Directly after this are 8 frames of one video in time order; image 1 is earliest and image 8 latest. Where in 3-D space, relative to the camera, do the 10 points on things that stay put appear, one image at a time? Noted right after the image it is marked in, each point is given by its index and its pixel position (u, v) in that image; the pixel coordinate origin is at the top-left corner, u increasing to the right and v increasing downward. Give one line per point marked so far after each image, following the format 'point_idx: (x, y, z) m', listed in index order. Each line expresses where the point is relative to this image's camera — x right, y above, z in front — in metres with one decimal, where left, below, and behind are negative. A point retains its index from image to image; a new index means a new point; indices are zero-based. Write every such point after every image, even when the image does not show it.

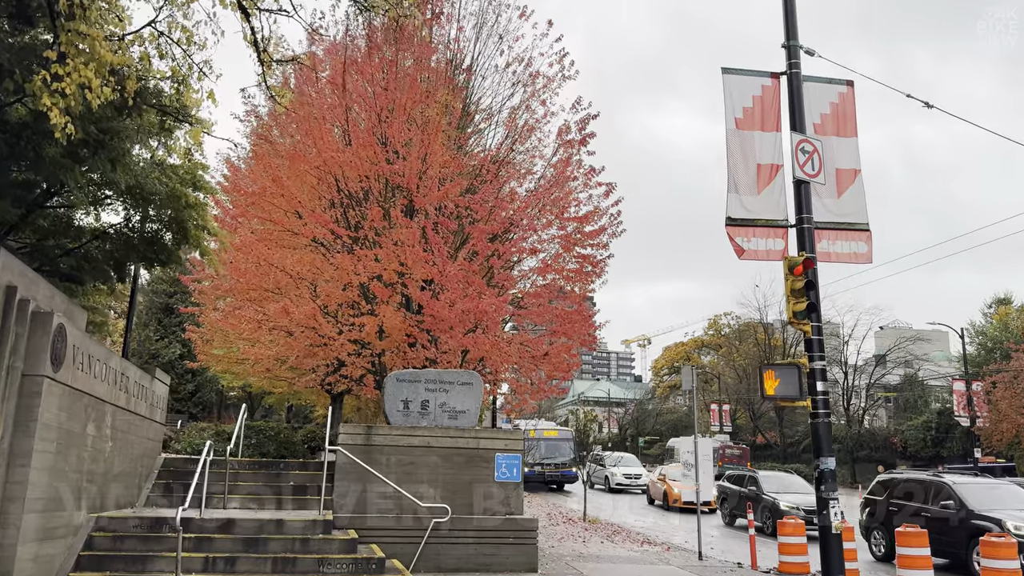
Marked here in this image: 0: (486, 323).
0: (-0.4, -0.5, +11.7) m
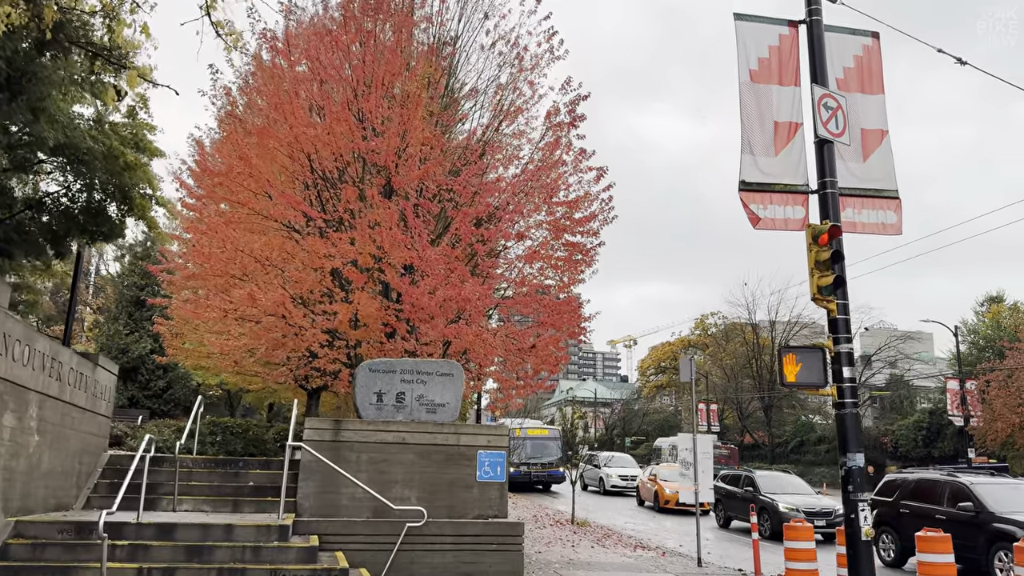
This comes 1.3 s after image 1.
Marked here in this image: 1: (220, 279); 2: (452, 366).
0: (-0.6, -0.3, +11.0) m
1: (-3.9, +0.1, +11.2) m
2: (-0.6, -0.8, +8.7) m
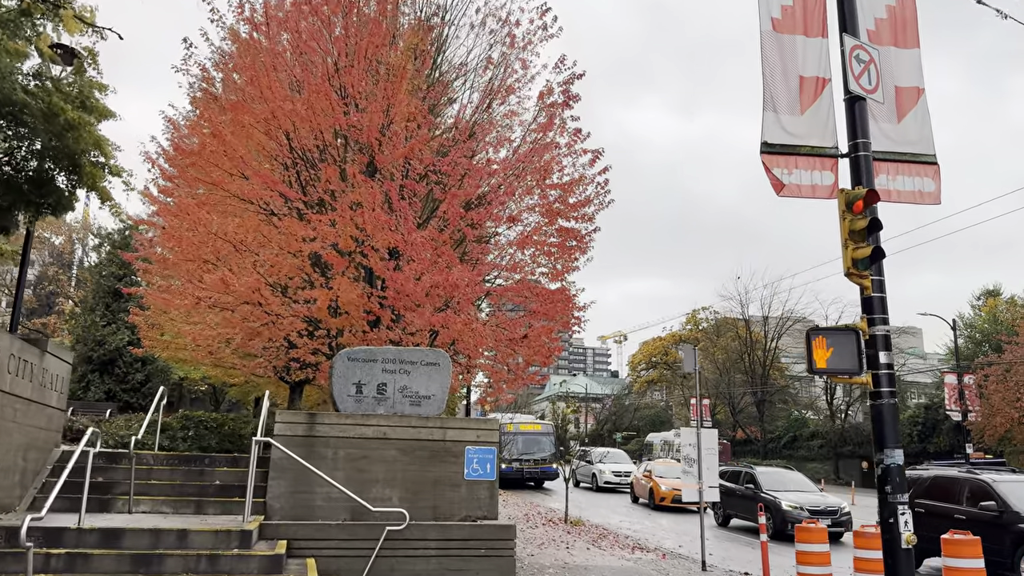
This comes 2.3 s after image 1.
0: (-0.7, -0.1, +10.3) m
1: (-4.0, +0.3, +10.5) m
2: (-0.7, -0.7, +8.1) m
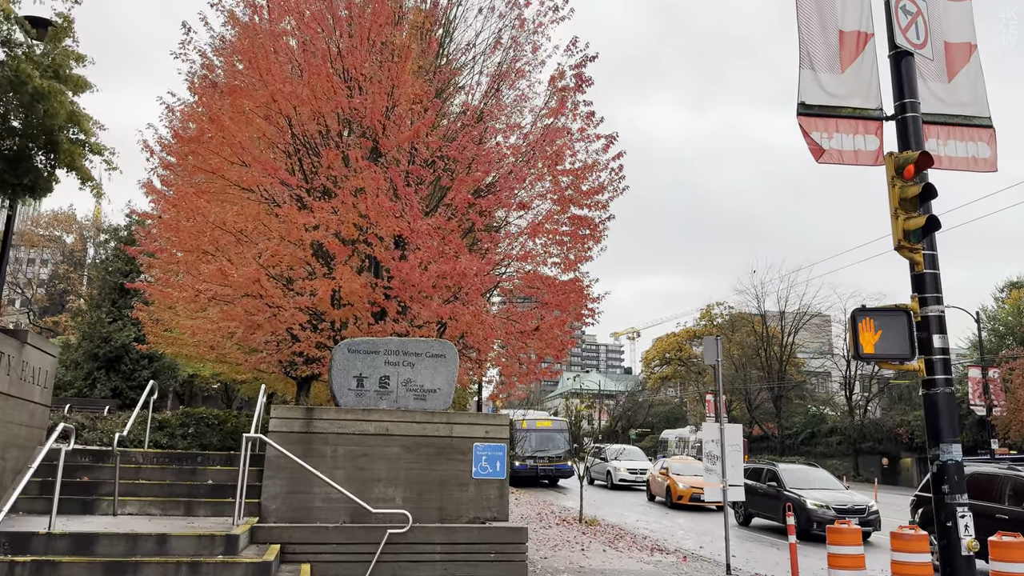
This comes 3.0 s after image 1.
0: (-0.5, 0.0, +9.9) m
1: (-3.9, +0.4, +10.1) m
2: (-0.6, -0.5, +7.6) m
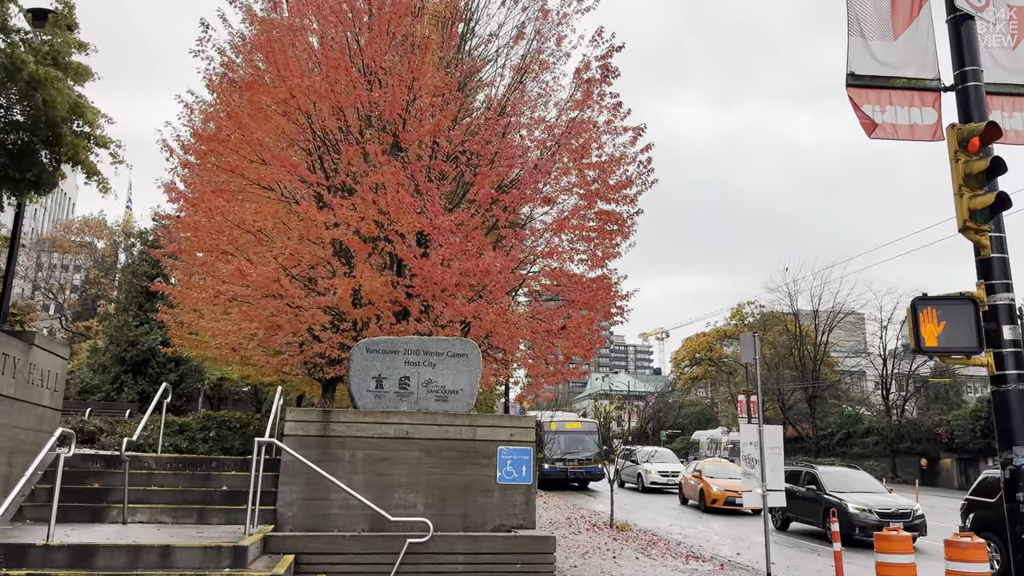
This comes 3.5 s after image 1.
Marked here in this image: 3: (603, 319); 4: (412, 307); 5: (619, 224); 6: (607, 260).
0: (-0.3, 0.0, +9.5) m
1: (-3.6, +0.4, +9.9) m
2: (-0.4, -0.5, +7.3) m
3: (+1.2, -0.4, +11.1) m
4: (-1.1, -0.2, +9.5) m
5: (+1.4, +0.9, +10.9) m
6: (+1.3, +0.4, +11.0) m
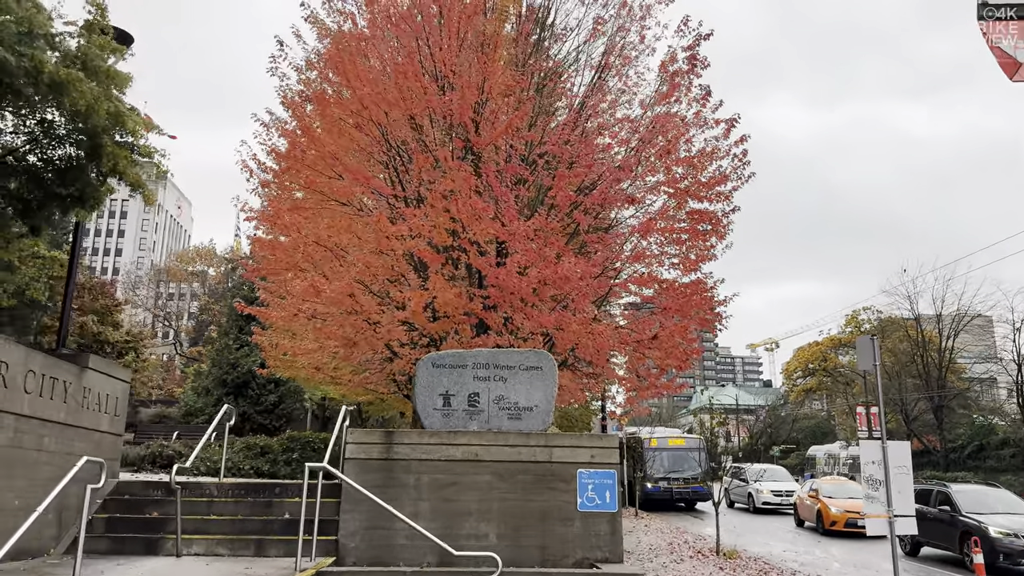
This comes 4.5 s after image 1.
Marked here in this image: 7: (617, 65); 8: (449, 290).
0: (+0.7, -0.1, +8.9) m
1: (-2.6, +0.2, +9.7) m
2: (+0.2, -0.6, +6.7) m
3: (+2.3, -0.5, +10.2) m
4: (-0.2, -0.3, +8.9) m
5: (+2.4, +0.8, +10.1) m
6: (+2.3, +0.3, +10.2) m
7: (+1.4, +2.9, +10.9) m
8: (-0.6, 0.0, +8.6) m
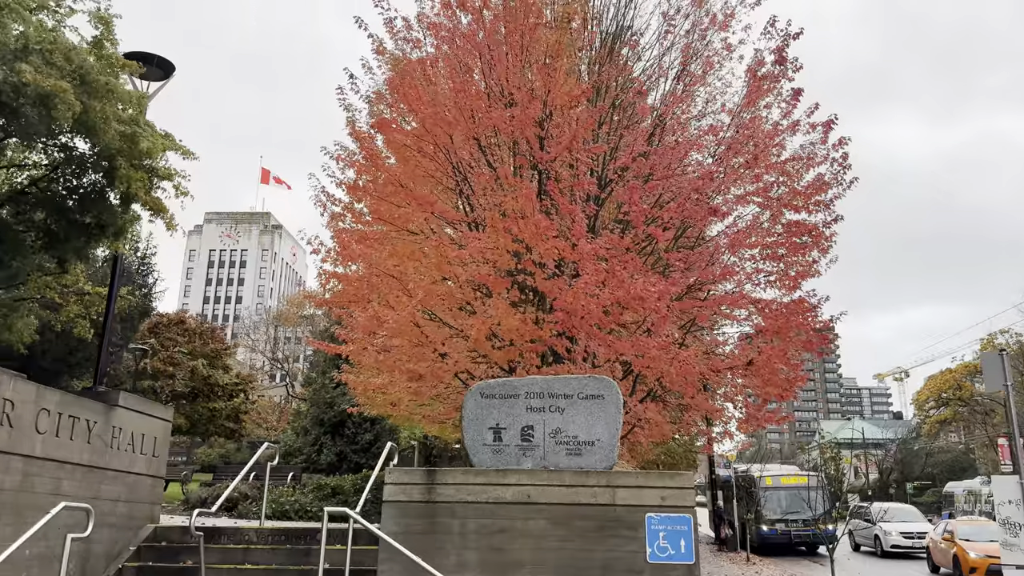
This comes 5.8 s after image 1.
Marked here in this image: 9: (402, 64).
0: (+1.4, -0.3, +8.1) m
1: (-1.8, -0.2, +9.3) m
2: (+0.7, -0.7, +5.9) m
3: (+3.2, -0.7, +9.2) m
4: (+0.5, -0.6, +8.3) m
5: (+3.3, +0.6, +9.1) m
6: (+3.2, +0.1, +9.2) m
7: (+2.3, +2.7, +10.2) m
8: (+0.1, -0.3, +8.0) m
9: (-1.3, +2.7, +9.8) m
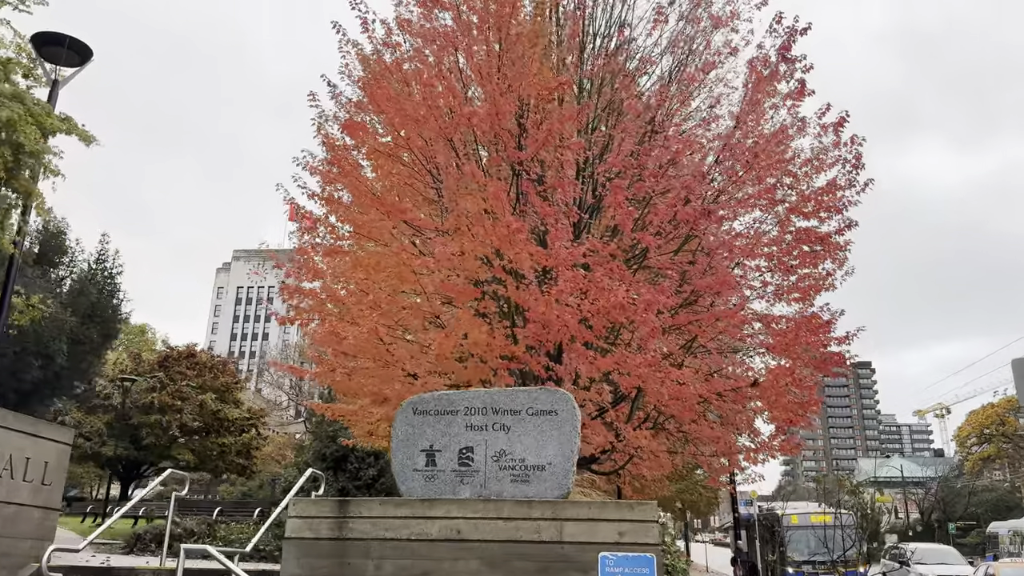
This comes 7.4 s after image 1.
0: (+1.1, -0.4, +7.2) m
1: (-2.0, -0.3, +8.6) m
2: (+0.3, -0.7, +5.1) m
3: (+3.0, -0.8, +8.2) m
4: (+0.2, -0.7, +7.4) m
5: (+3.0, +0.5, +8.2) m
6: (+3.0, 0.0, +8.2) m
7: (+2.1, +2.5, +9.4) m
8: (-0.2, -0.4, +7.1) m
9: (-1.5, +2.5, +9.1) m
